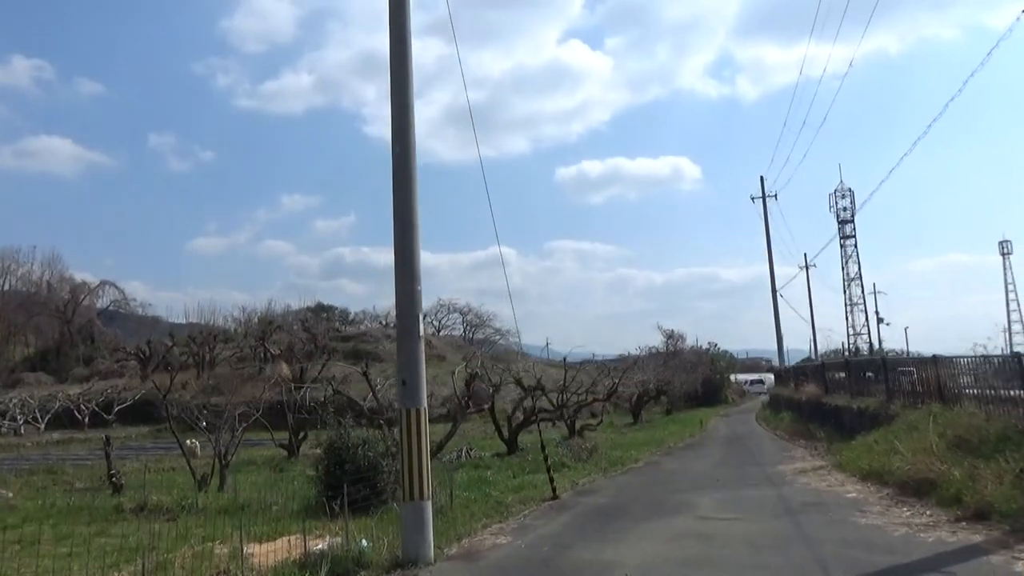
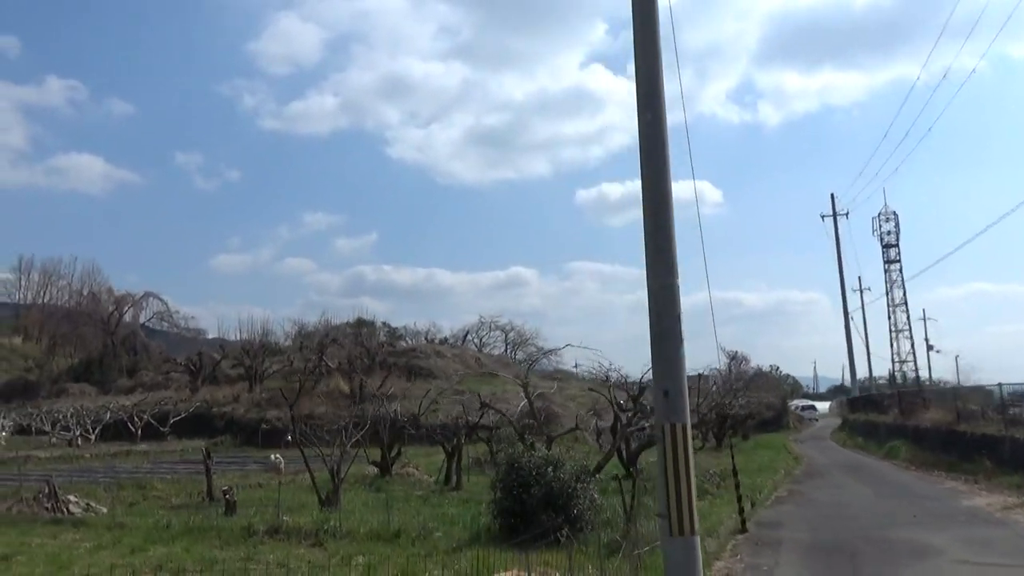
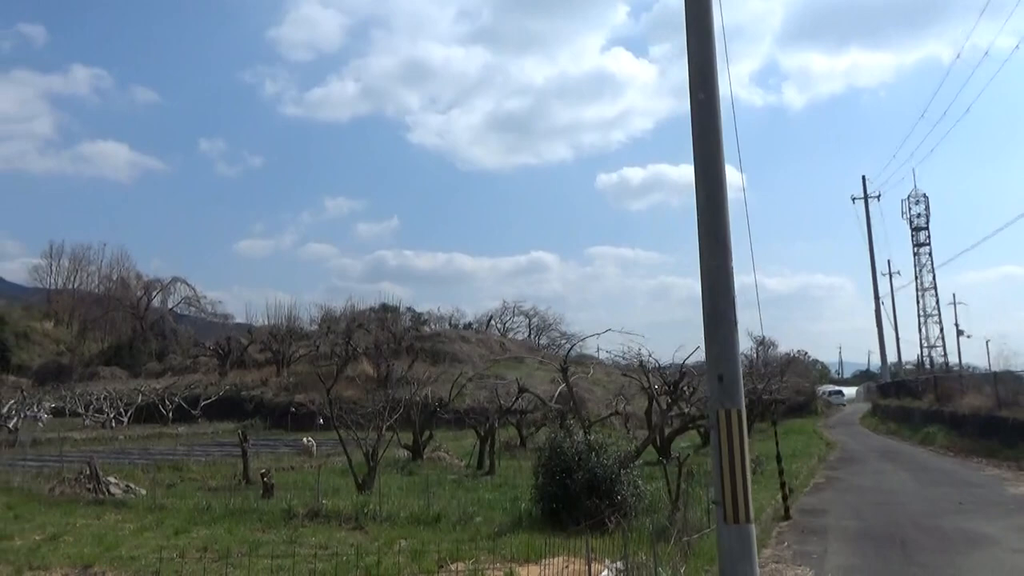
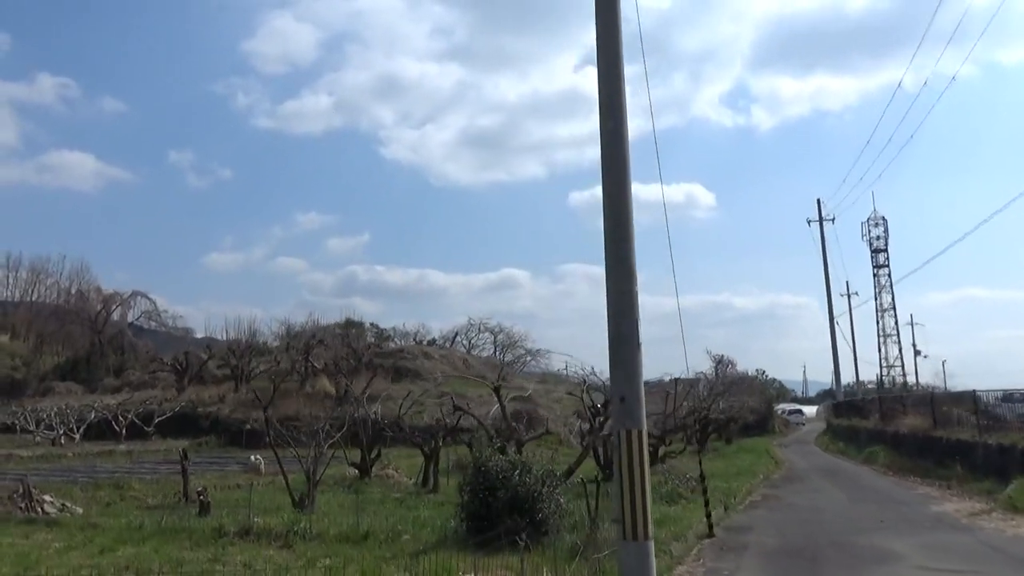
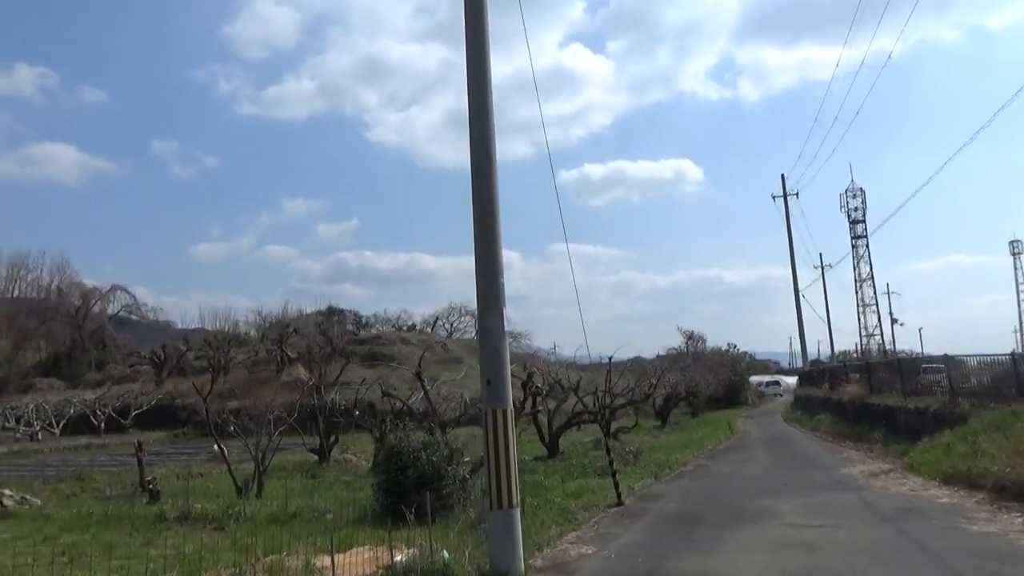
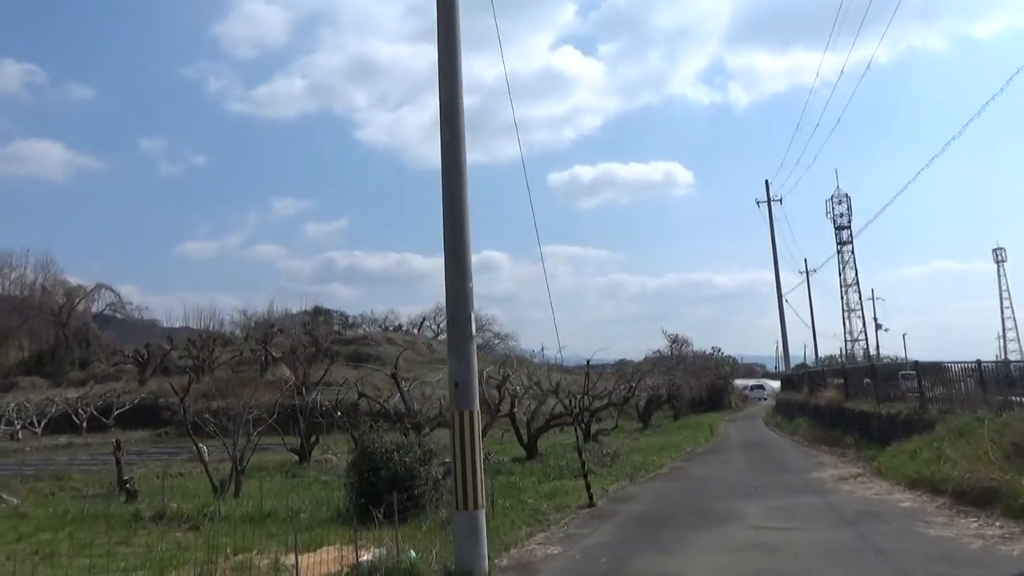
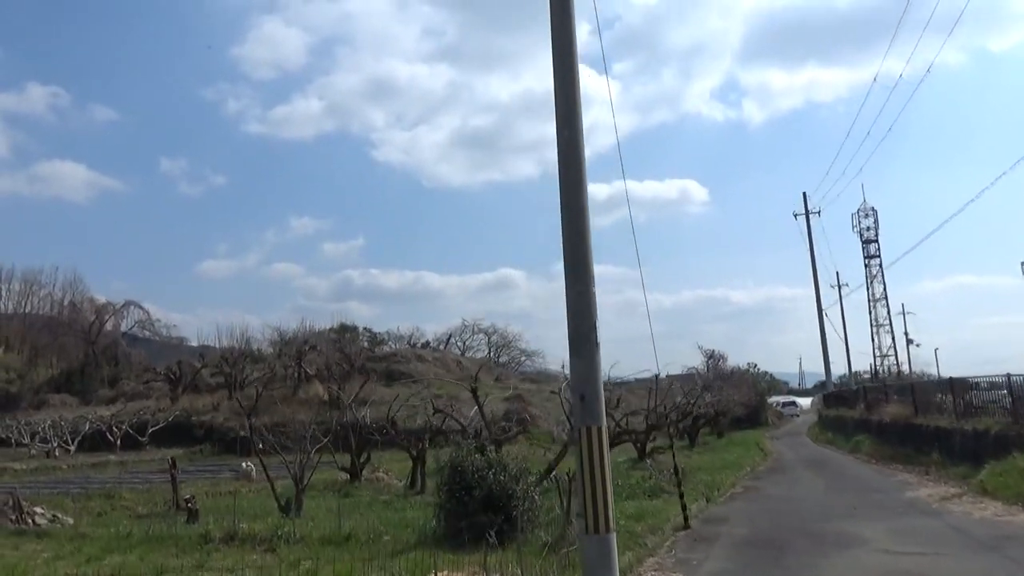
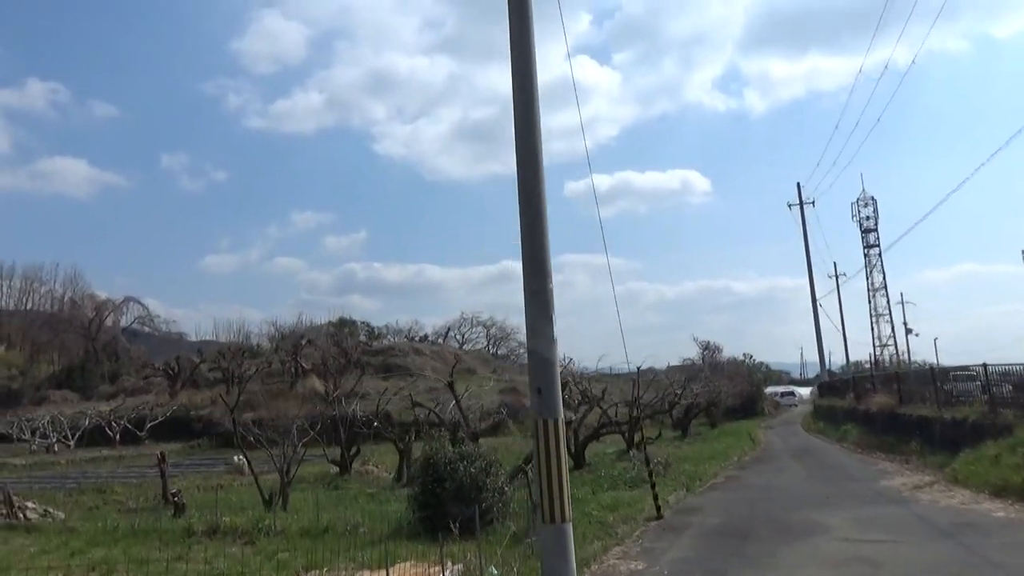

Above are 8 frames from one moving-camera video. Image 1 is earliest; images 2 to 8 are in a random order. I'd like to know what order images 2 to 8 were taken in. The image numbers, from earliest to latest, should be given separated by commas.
6, 5, 8, 7, 4, 2, 3
